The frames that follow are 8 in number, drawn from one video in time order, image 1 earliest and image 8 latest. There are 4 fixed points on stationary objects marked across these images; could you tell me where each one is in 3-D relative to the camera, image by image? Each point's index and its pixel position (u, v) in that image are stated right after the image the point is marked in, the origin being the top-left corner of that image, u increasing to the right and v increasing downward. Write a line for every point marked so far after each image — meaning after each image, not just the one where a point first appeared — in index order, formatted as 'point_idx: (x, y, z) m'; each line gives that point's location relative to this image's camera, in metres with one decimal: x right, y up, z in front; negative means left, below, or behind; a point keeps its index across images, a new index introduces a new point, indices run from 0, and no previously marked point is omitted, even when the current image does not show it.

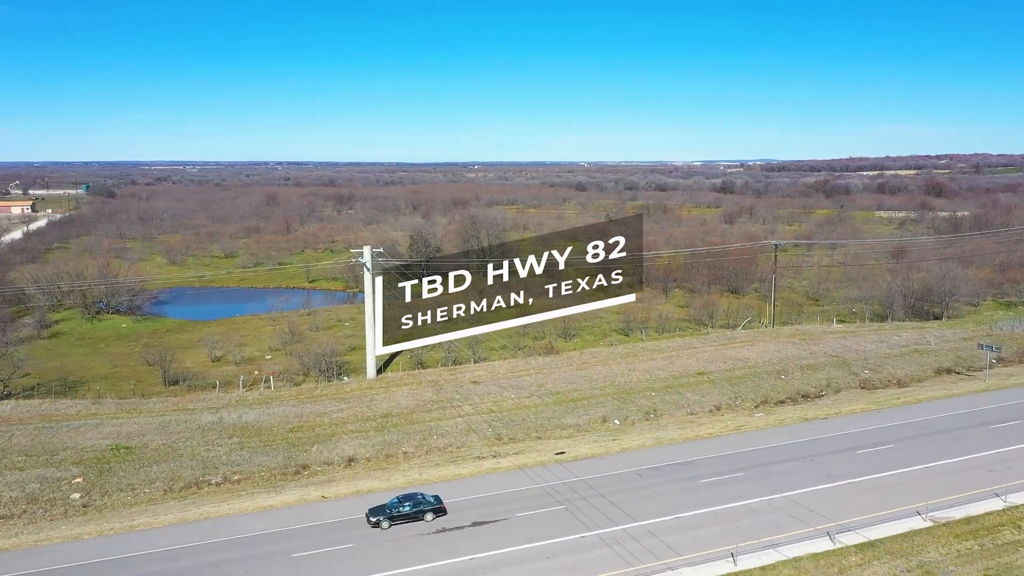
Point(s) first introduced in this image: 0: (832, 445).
0: (+6.4, -3.2, +17.0) m
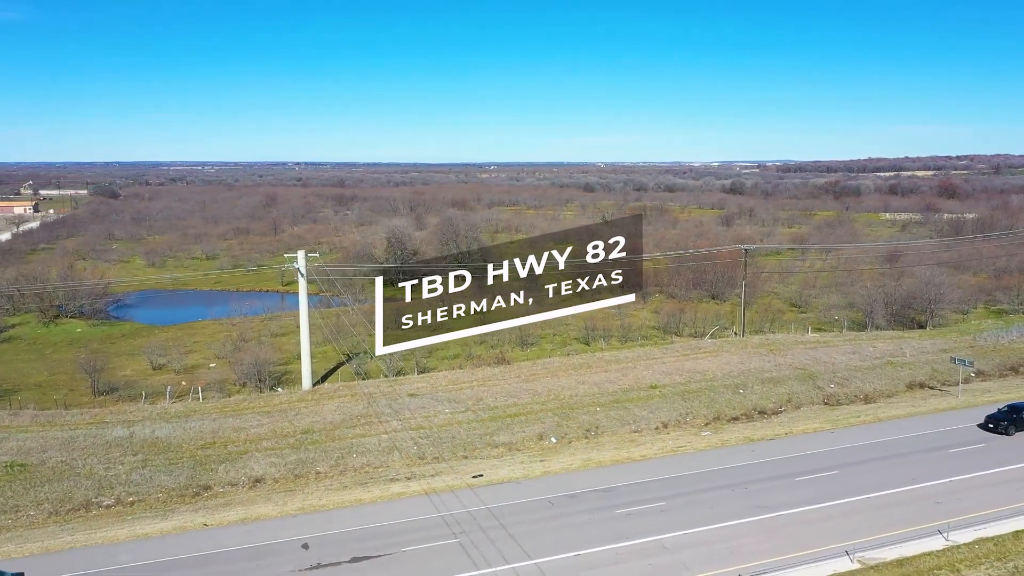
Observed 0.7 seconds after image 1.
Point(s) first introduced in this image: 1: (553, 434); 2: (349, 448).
0: (+4.7, -3.4, +15.6) m
1: (+0.9, -3.3, +19.3) m
2: (-3.6, -3.5, +18.5) m
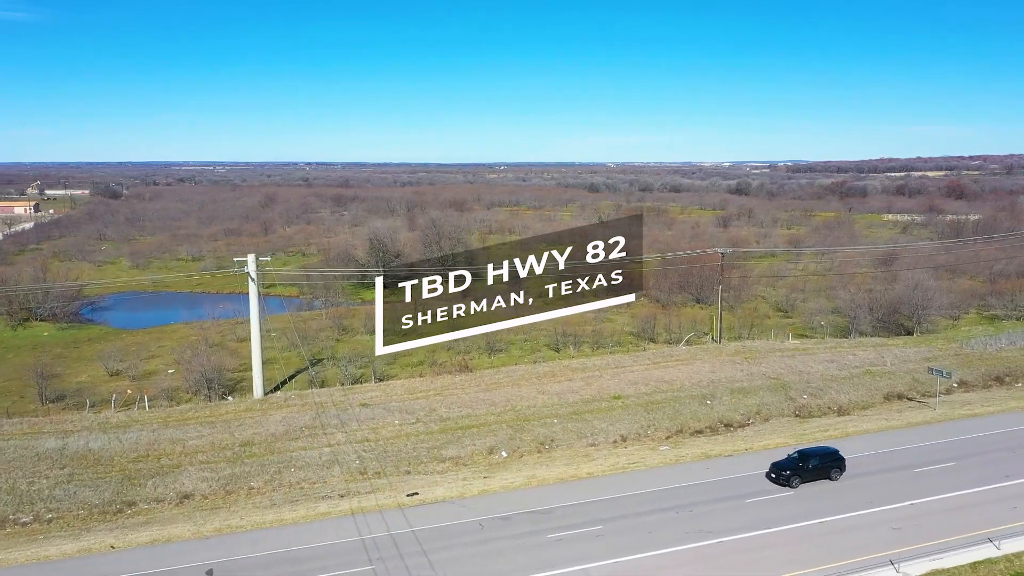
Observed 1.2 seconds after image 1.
0: (+3.6, -3.5, +14.6) m
1: (-0.2, -3.5, +18.4) m
2: (-4.7, -3.6, +17.6) m
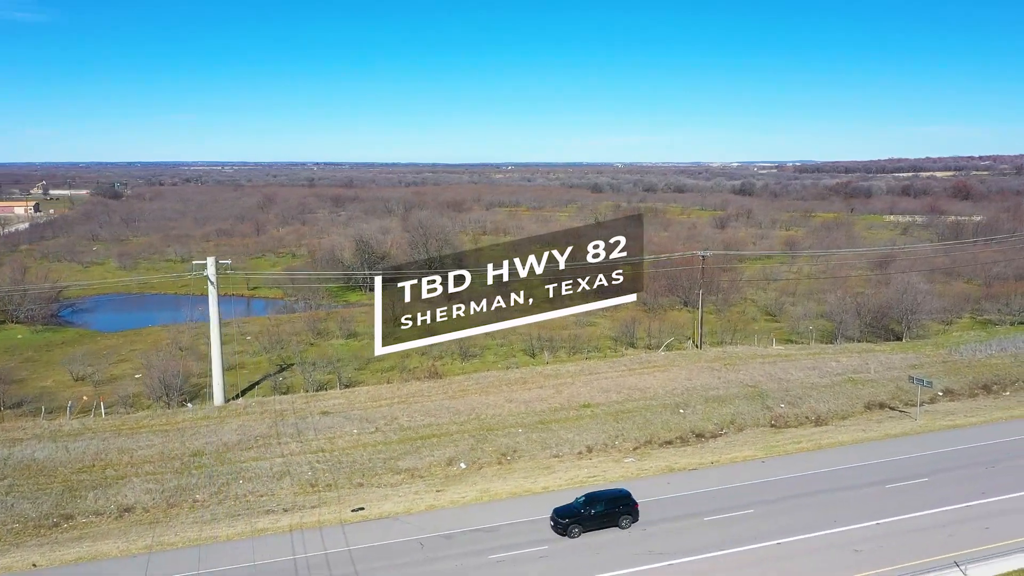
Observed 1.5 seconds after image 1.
0: (+2.7, -3.6, +13.9) m
1: (-1.0, -3.6, +17.7) m
2: (-5.5, -3.7, +17.0) m
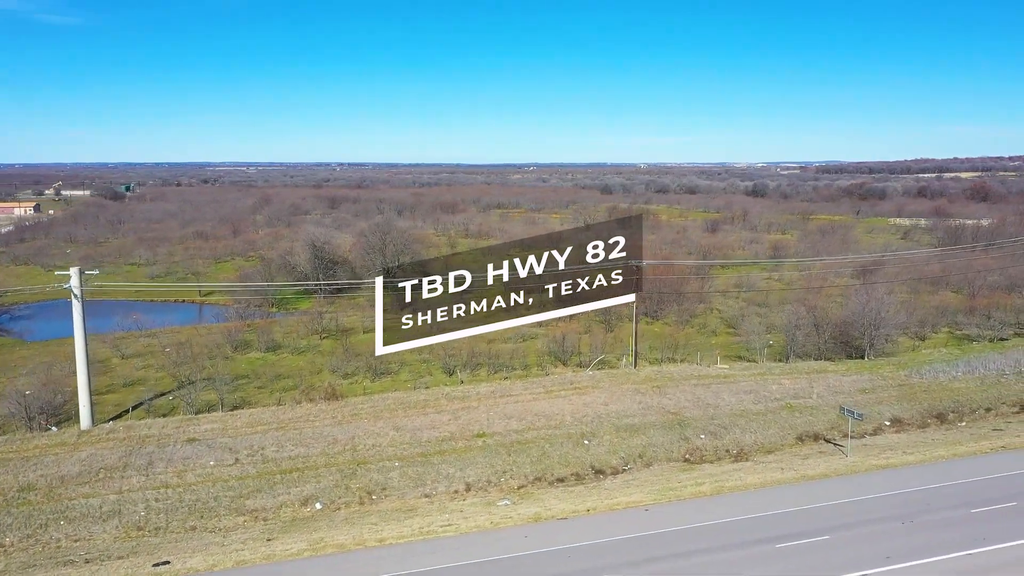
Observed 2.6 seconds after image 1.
0: (+0.1, -3.9, +11.8) m
1: (-3.5, -3.9, +15.7) m
2: (-8.1, -4.0, +15.1) m
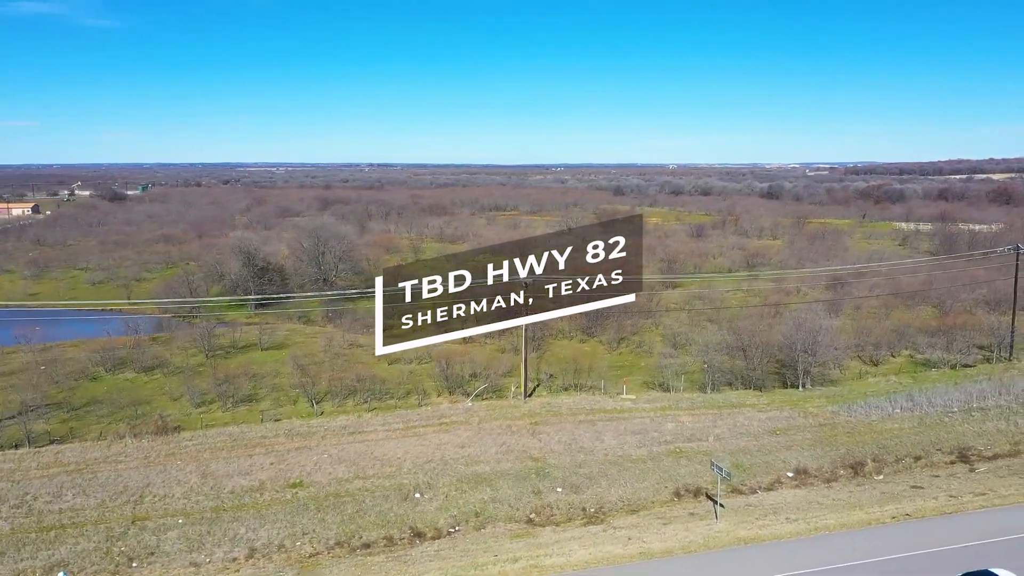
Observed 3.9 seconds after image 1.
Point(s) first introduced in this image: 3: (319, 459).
0: (-3.4, -4.4, +9.0) m
1: (-6.9, -4.3, +13.1) m
2: (-11.4, -4.4, +12.7) m
3: (-3.7, -3.3, +16.4) m
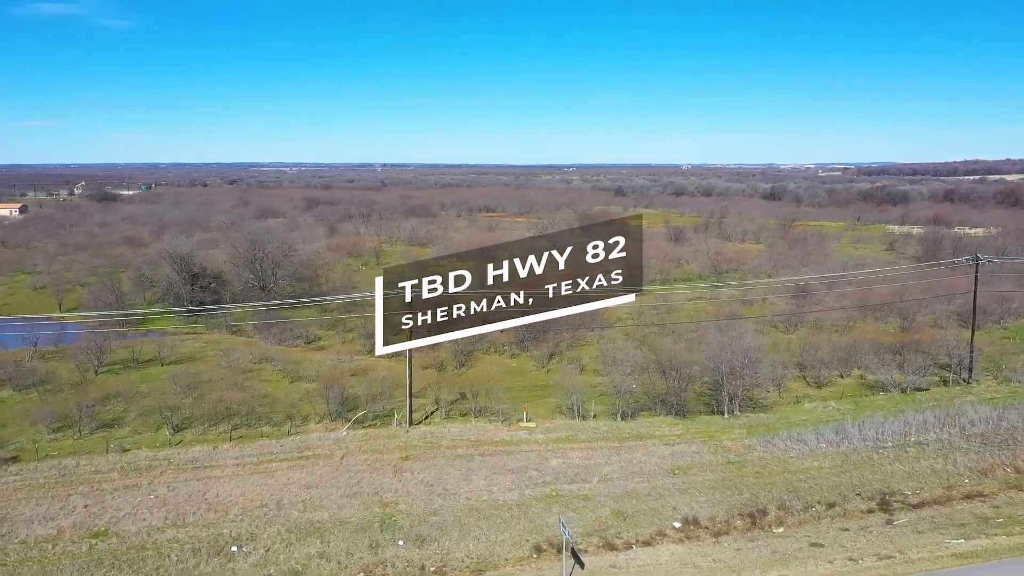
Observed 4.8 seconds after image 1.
0: (-6.1, -4.7, +7.0) m
1: (-9.5, -4.6, +11.2) m
2: (-14.0, -4.7, +10.8) m
3: (-6.3, -3.6, +14.4) m
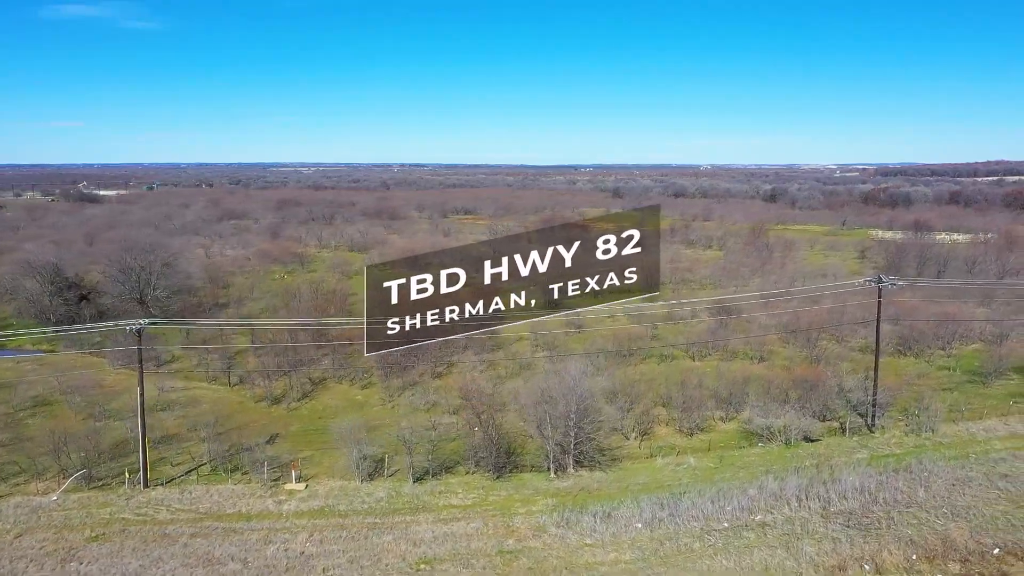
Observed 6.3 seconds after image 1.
0: (-10.5, -5.2, +3.7) m
1: (-13.8, -5.1, +7.9) m
2: (-18.3, -5.1, +7.8) m
3: (-10.5, -4.1, +11.1) m
